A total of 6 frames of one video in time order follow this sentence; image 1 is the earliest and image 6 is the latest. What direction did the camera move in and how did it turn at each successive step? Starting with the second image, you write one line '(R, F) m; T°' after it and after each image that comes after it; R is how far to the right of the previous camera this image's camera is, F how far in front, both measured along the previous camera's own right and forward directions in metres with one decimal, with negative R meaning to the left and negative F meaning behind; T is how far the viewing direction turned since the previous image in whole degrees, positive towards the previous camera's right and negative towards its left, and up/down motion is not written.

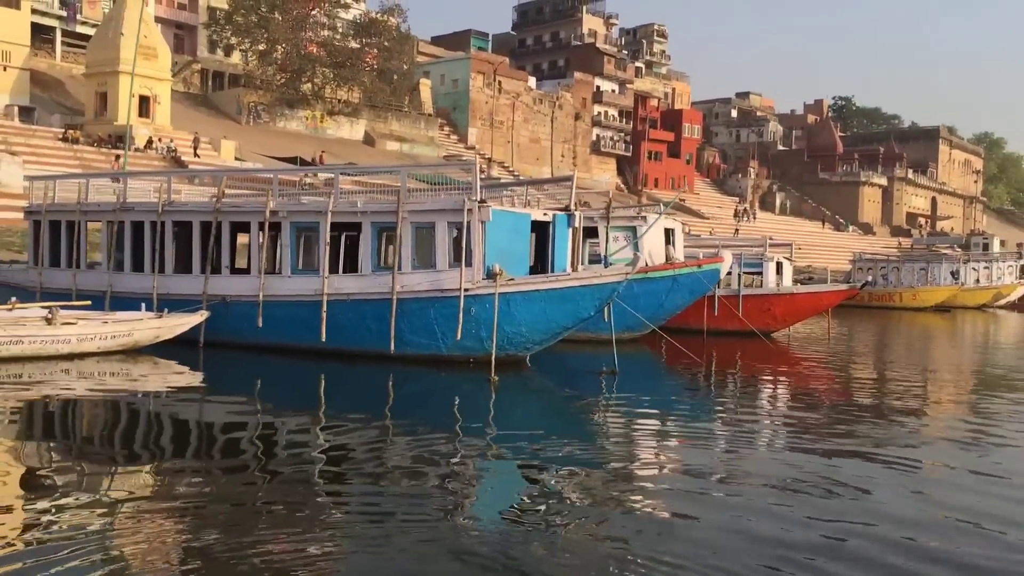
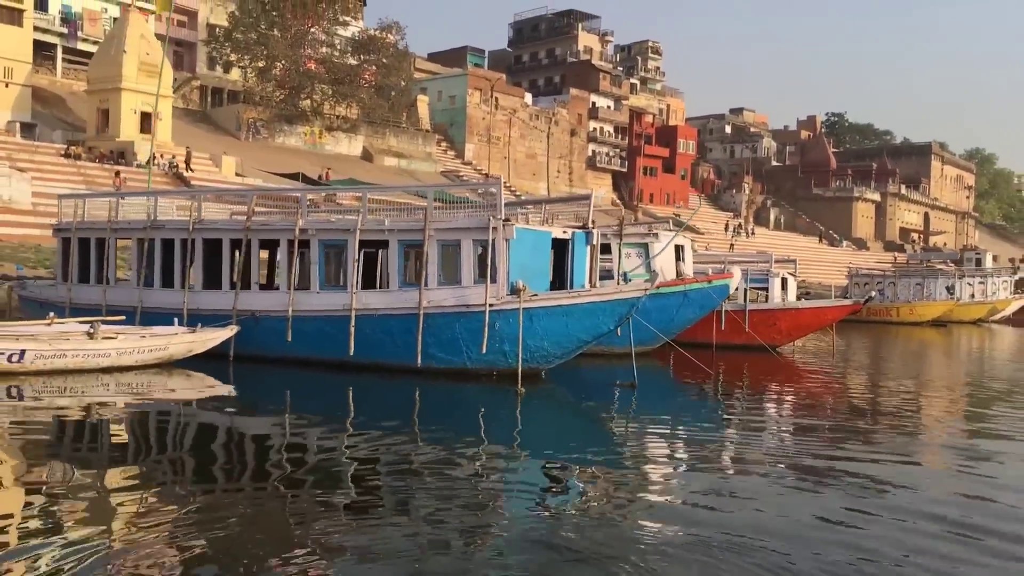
(-0.3, -0.3) m; 0°
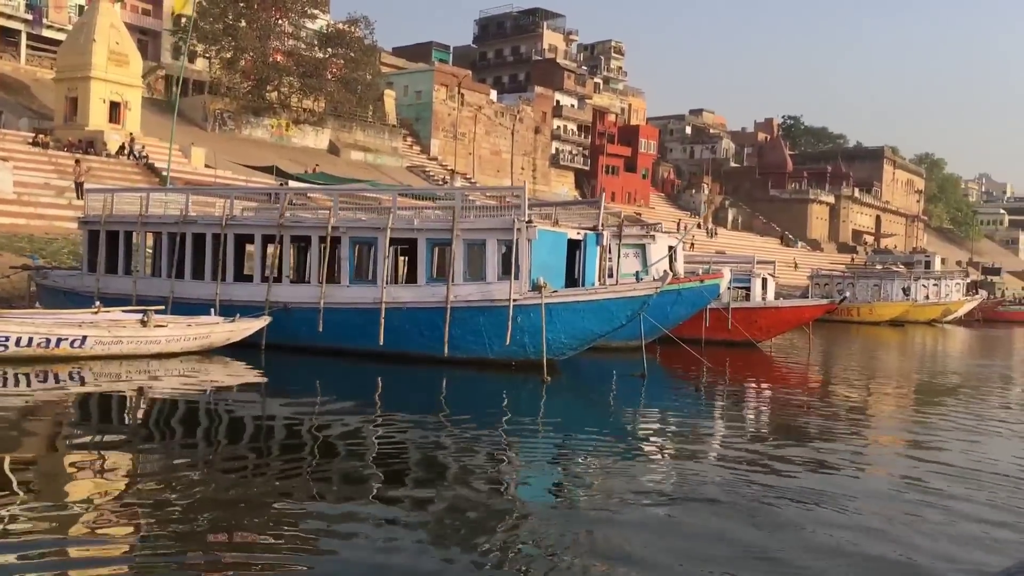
(-0.6, -0.7) m; +3°
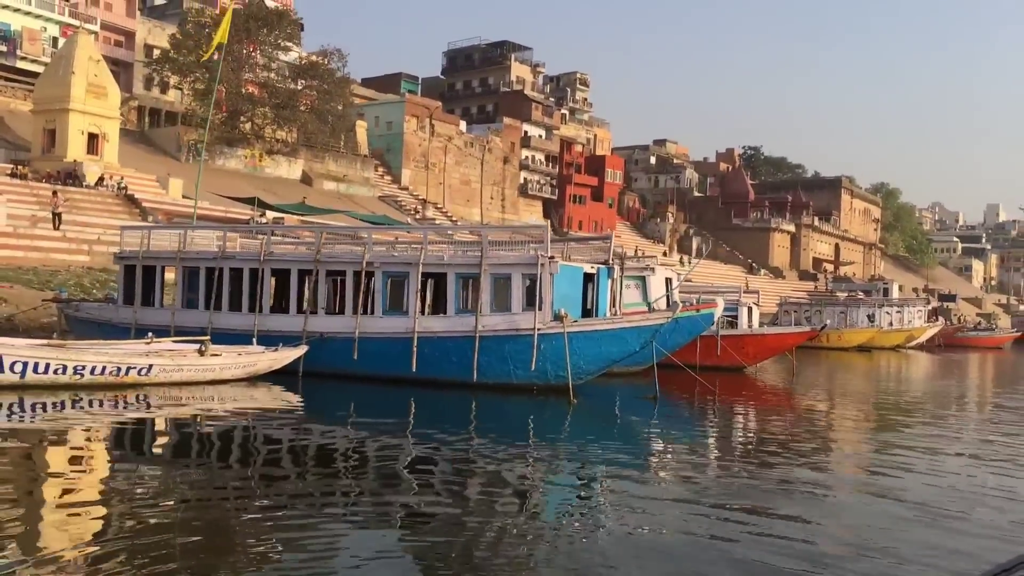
(-0.6, -0.8) m; +2°
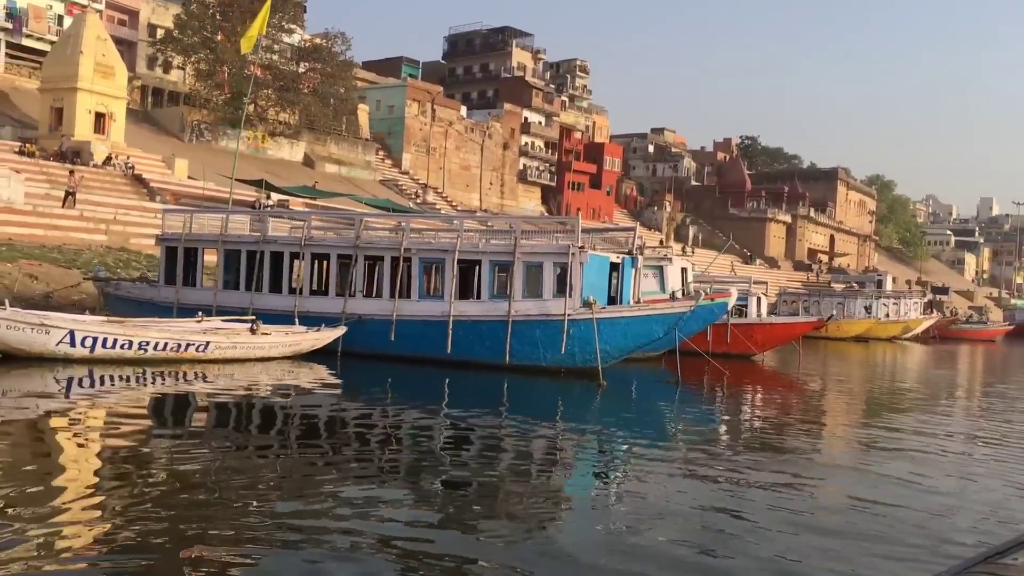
(-0.4, -0.5) m; 0°
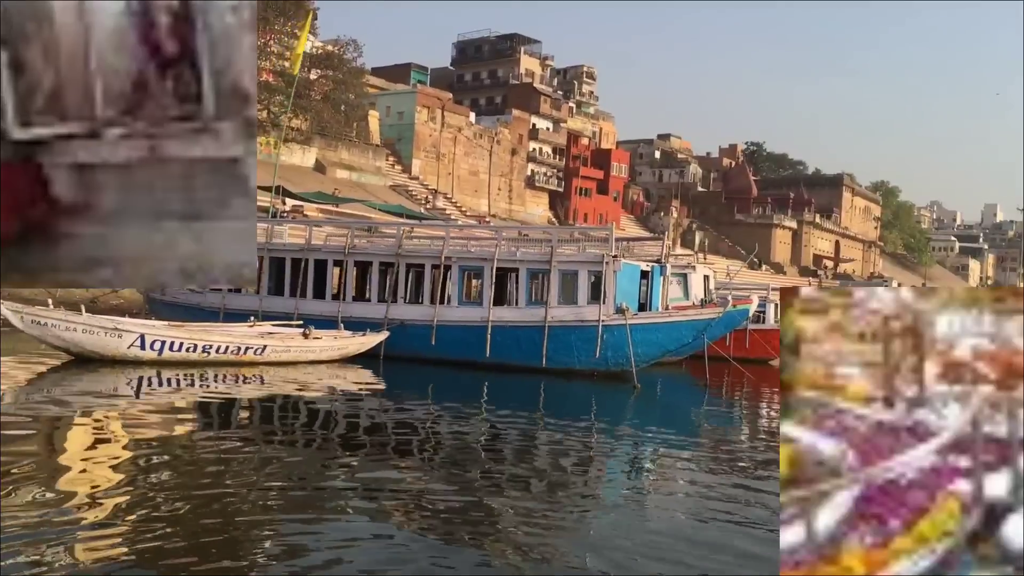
(-0.4, -0.5) m; 0°
